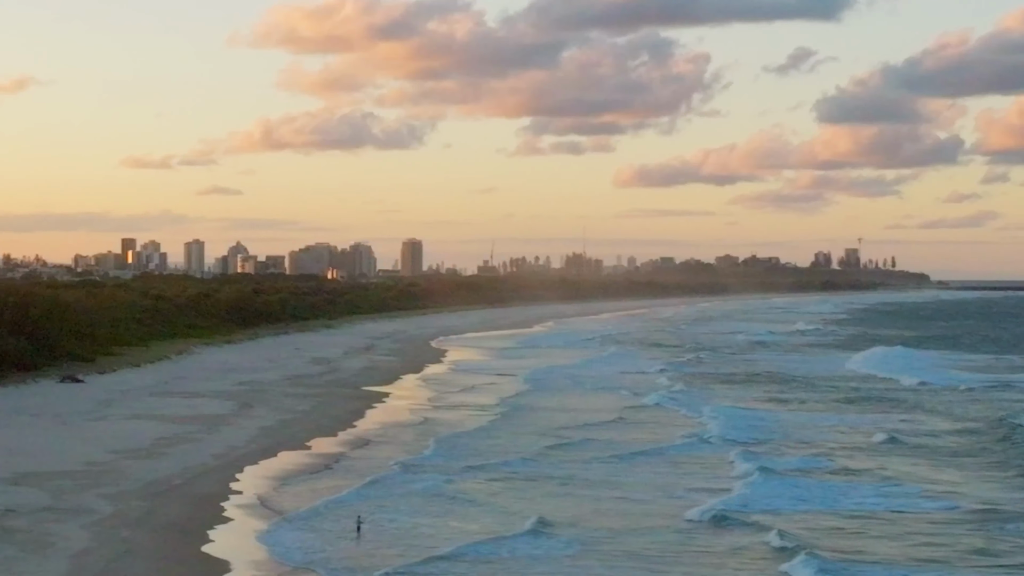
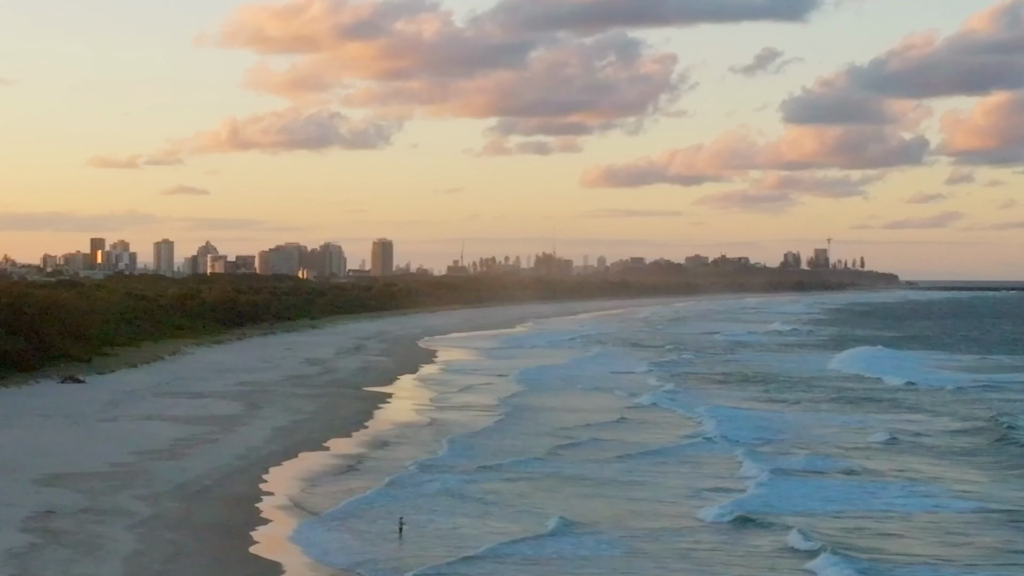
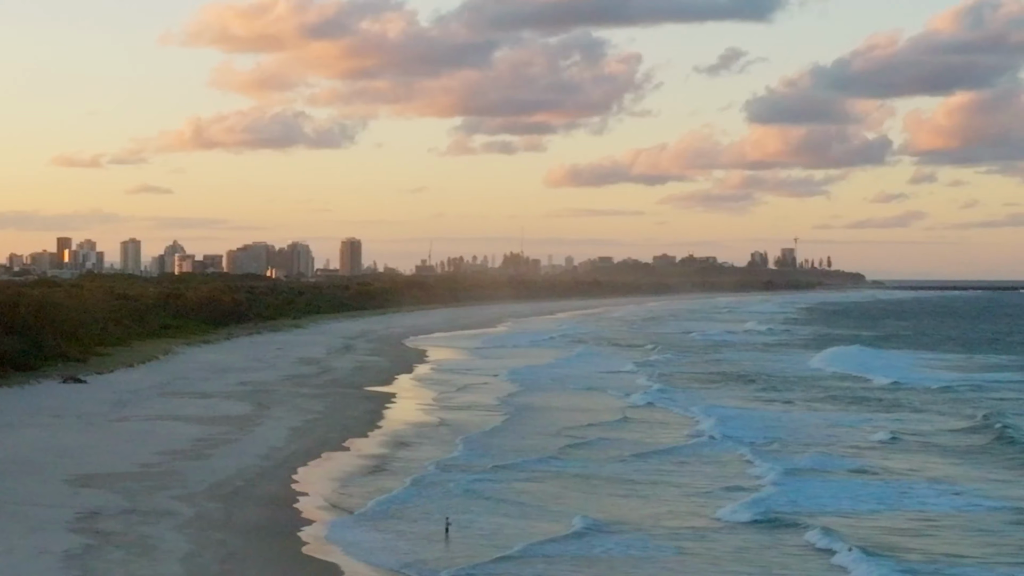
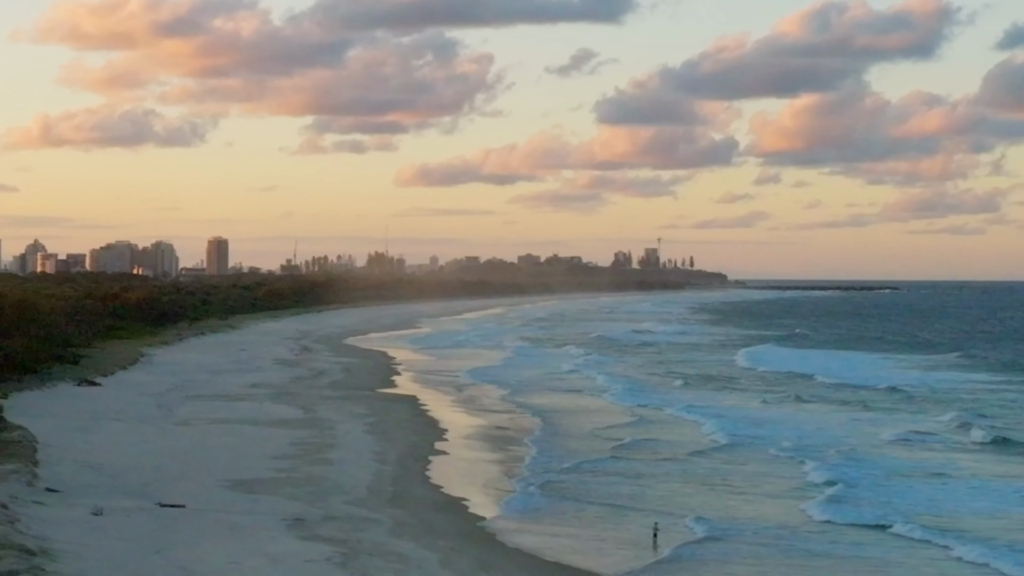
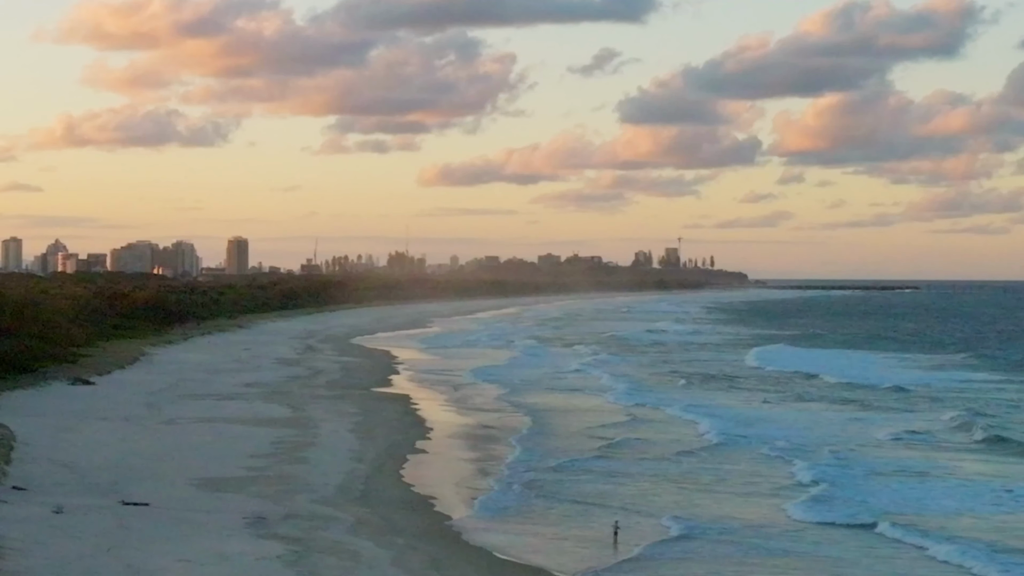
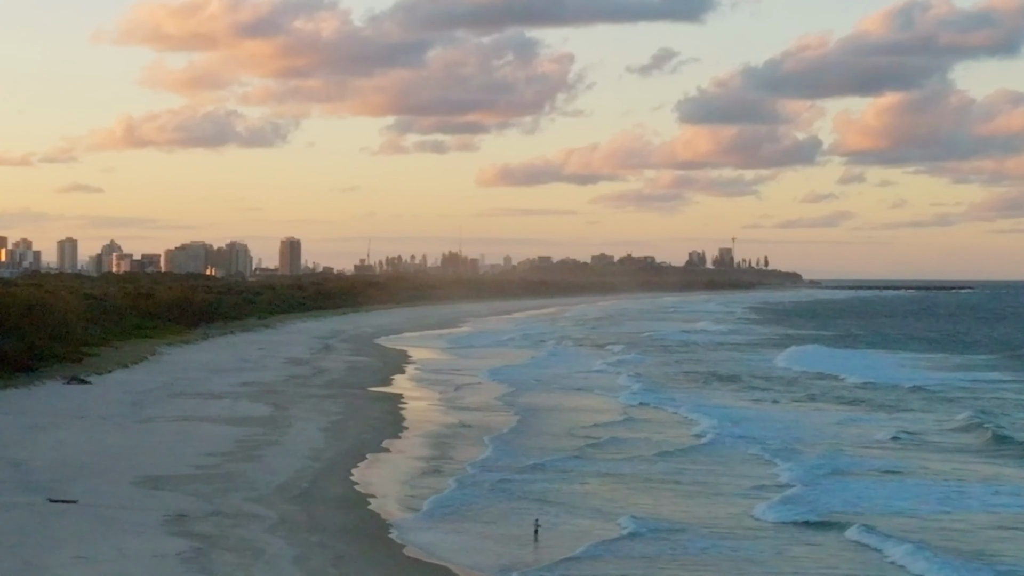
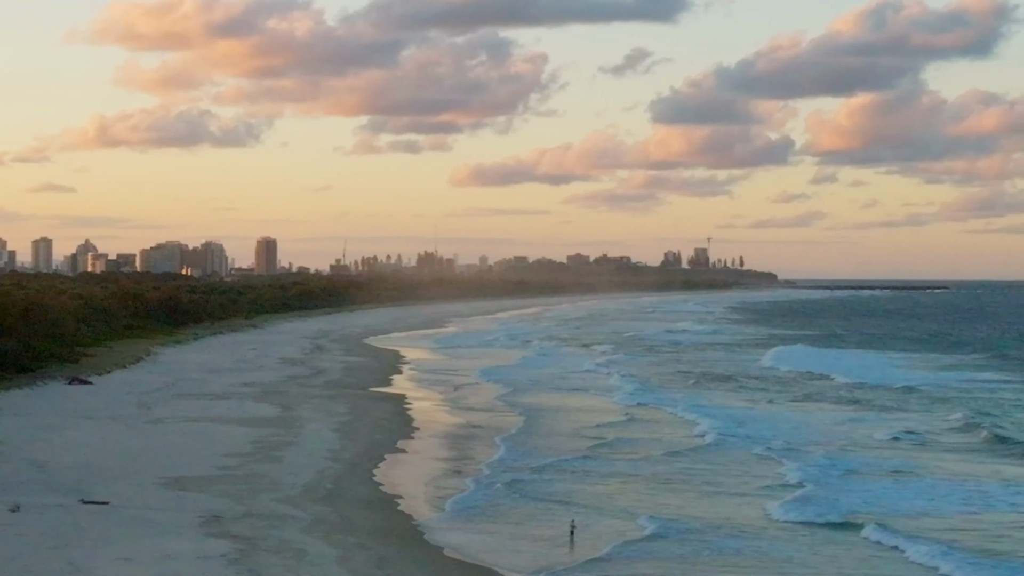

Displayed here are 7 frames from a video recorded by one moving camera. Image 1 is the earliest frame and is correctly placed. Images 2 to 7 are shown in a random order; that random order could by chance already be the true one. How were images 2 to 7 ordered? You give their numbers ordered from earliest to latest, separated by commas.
2, 3, 6, 7, 5, 4
